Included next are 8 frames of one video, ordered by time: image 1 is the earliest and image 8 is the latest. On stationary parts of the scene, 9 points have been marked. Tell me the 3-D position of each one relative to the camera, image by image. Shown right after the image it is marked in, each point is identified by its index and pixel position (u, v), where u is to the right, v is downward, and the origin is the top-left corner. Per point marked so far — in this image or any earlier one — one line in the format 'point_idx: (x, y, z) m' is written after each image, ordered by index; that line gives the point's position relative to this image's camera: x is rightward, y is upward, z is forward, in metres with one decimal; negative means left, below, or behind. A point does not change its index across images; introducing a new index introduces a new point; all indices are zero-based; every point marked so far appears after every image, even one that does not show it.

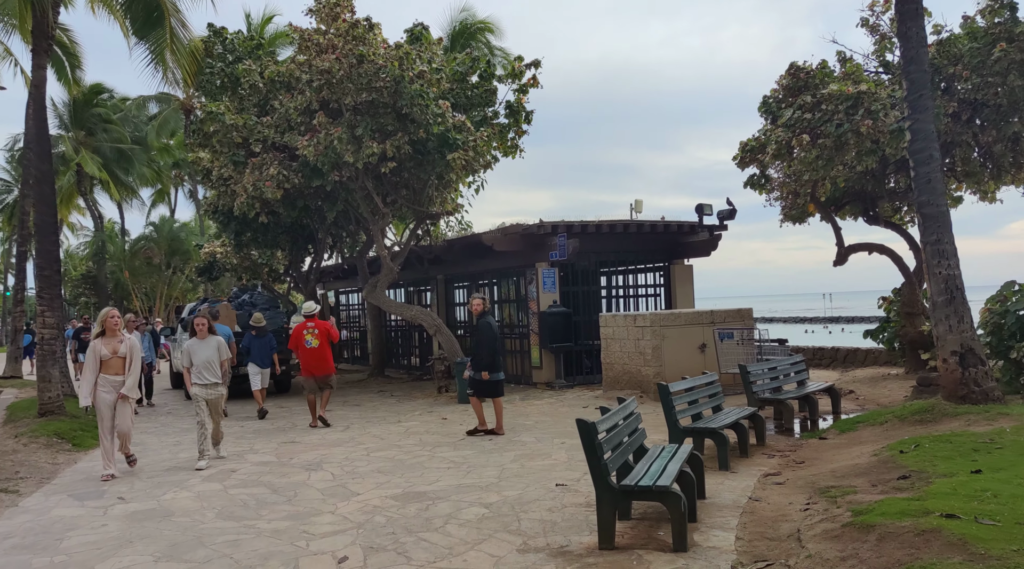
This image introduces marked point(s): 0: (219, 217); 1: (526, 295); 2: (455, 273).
0: (-6.9, +1.6, +18.9) m
1: (+0.3, -0.2, +15.8) m
2: (-1.3, +0.3, +18.3) m
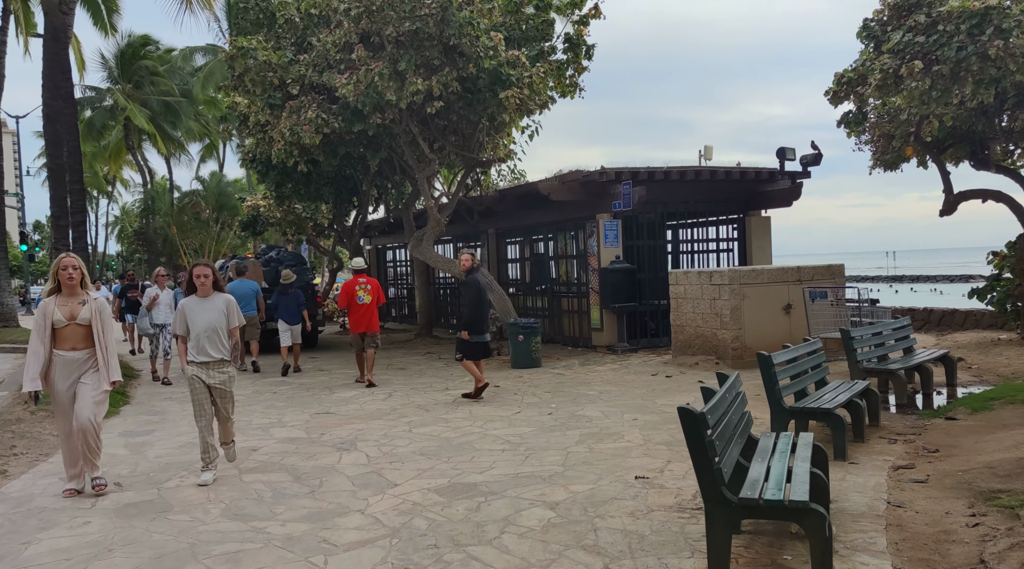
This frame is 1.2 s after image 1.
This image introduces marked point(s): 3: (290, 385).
0: (-5.7, +2.7, +17.9) m
1: (+1.3, +0.6, +14.4) m
2: (-0.1, +1.2, +16.9) m
3: (-3.1, -1.4, +11.0) m
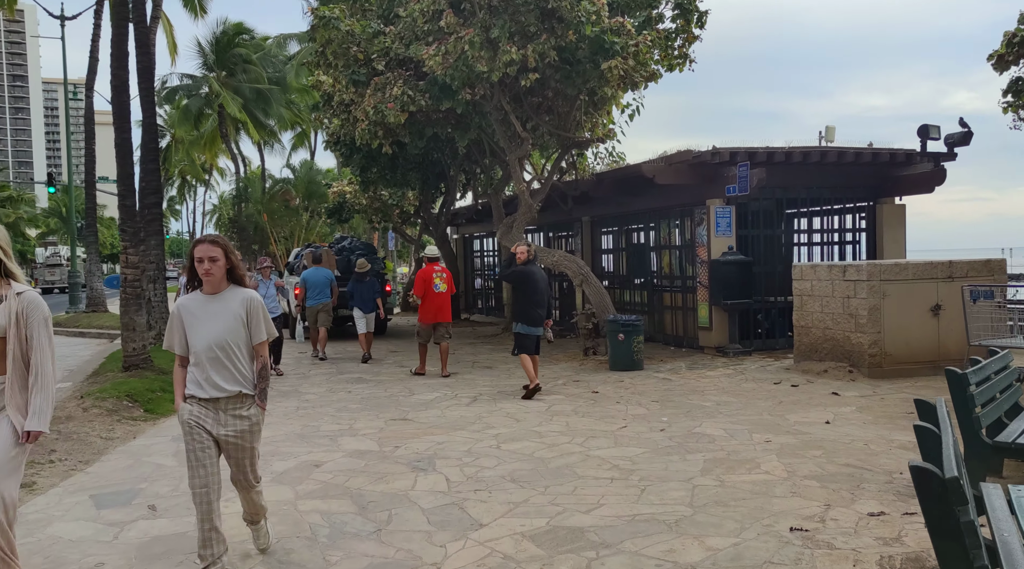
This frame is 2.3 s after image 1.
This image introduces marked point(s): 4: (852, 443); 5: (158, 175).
0: (-3.6, +2.9, +17.1) m
1: (+2.9, +0.7, +12.9) m
2: (+1.8, +1.4, +15.6) m
3: (-1.8, -1.2, +10.0) m
4: (+2.7, -1.3, +6.4) m
5: (-5.4, +1.7, +12.2) m
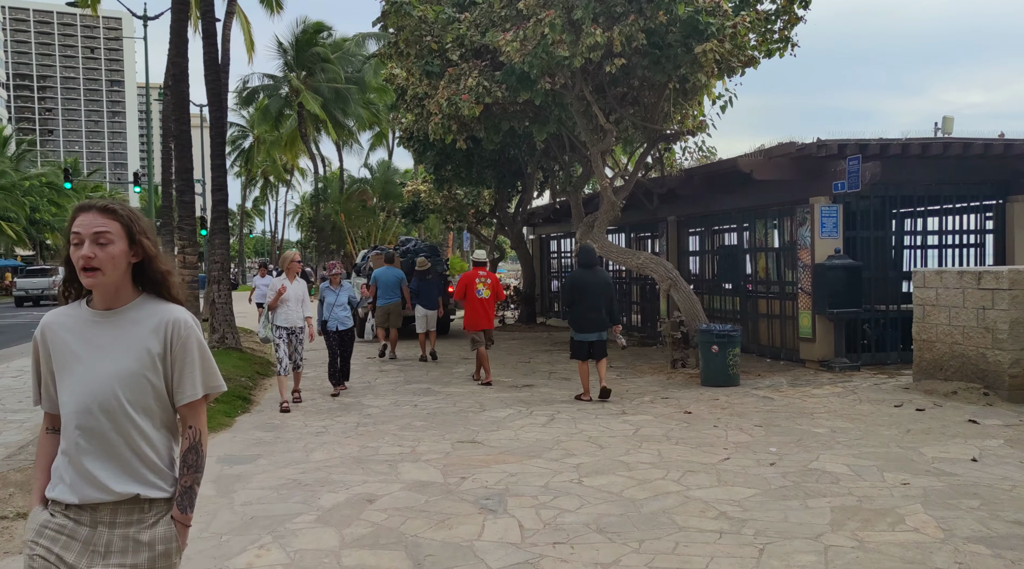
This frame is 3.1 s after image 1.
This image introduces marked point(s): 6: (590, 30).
0: (-2.0, +2.9, +16.5) m
1: (+4.1, +0.6, +11.7) m
2: (+3.3, +1.3, +14.5) m
3: (-0.9, -1.3, +9.3) m
4: (+3.3, -1.4, +5.2) m
5: (-4.2, +1.7, +11.8) m
6: (+1.0, +3.2, +10.2) m
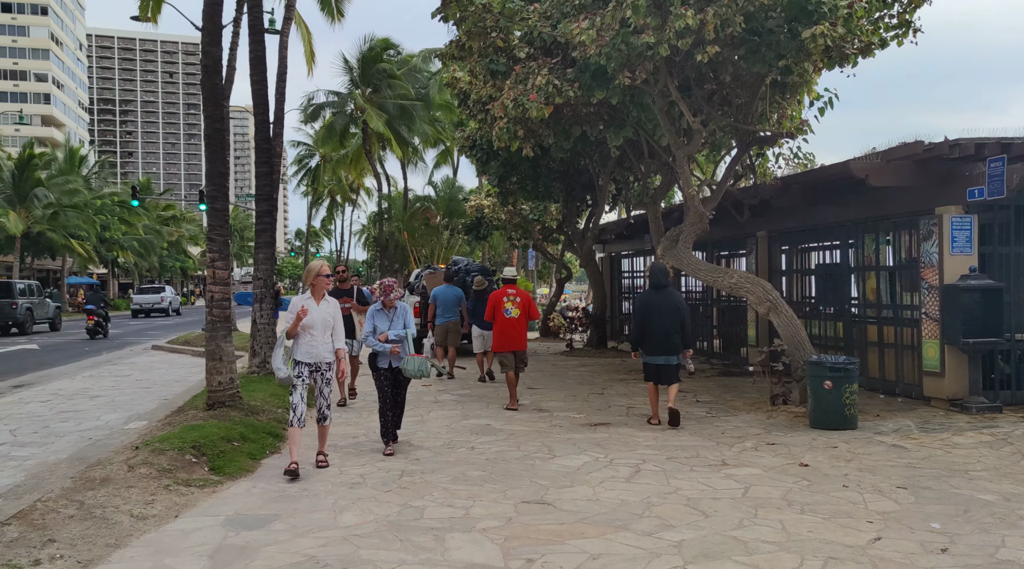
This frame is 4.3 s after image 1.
0: (-0.6, +2.5, +15.3) m
1: (+5.0, +0.3, +10.0) m
2: (+4.4, +0.9, +12.9) m
3: (-0.2, -1.5, +7.9) m
4: (+3.7, -1.5, +3.6) m
5: (-3.2, +1.4, +10.8) m
6: (+1.8, +3.0, +8.9) m
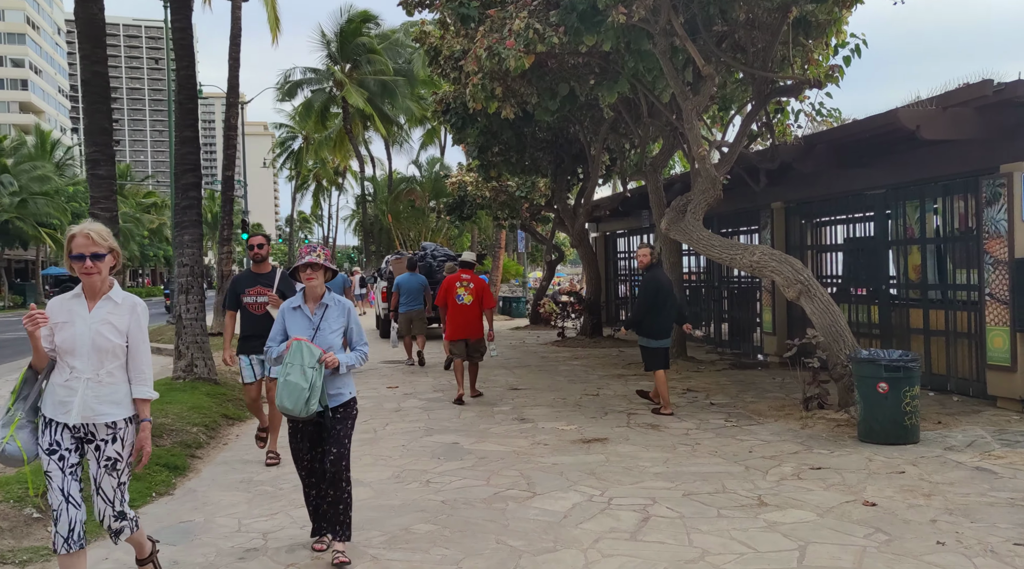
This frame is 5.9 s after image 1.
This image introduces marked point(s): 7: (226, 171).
0: (-1.0, +2.8, +13.5) m
1: (+4.8, +0.6, +8.3) m
2: (+4.1, +1.2, +11.1) m
3: (-0.4, -1.3, +6.2) m
4: (+3.5, -1.4, +1.9) m
5: (-3.5, +1.5, +9.0) m
6: (+1.5, +3.2, +7.1) m
7: (-5.5, +2.2, +15.6) m
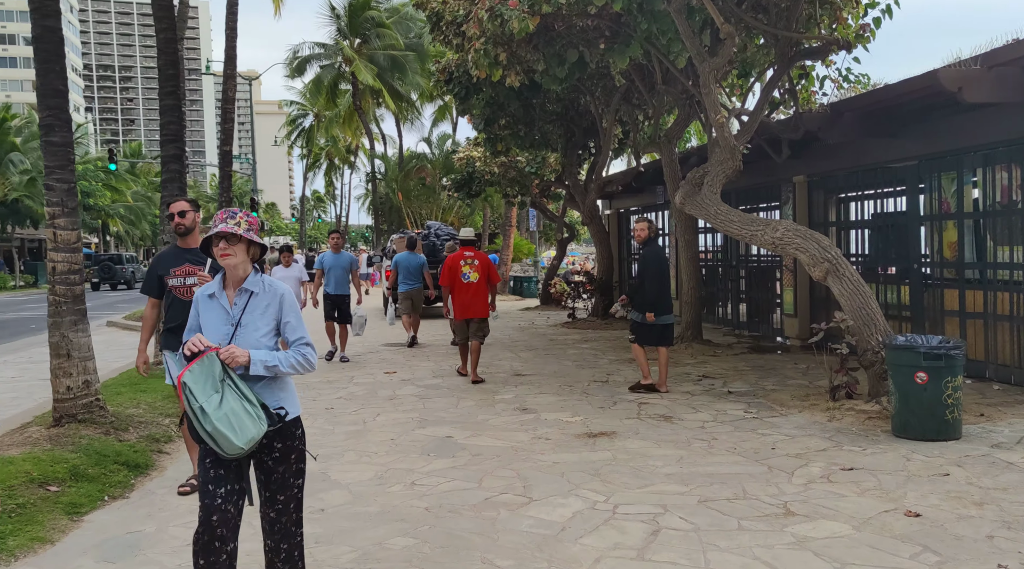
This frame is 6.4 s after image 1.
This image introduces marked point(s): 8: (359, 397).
0: (-0.9, +3.1, +12.9) m
1: (+4.8, +0.8, +7.6) m
2: (+4.2, +1.5, +10.4) m
3: (-0.4, -1.2, +5.6) m
4: (+3.4, -1.3, +1.3) m
5: (-3.5, +1.8, +8.4) m
6: (+1.5, +3.3, +6.3) m
7: (-5.4, +2.6, +15.0) m
8: (-1.5, -1.1, +8.0) m
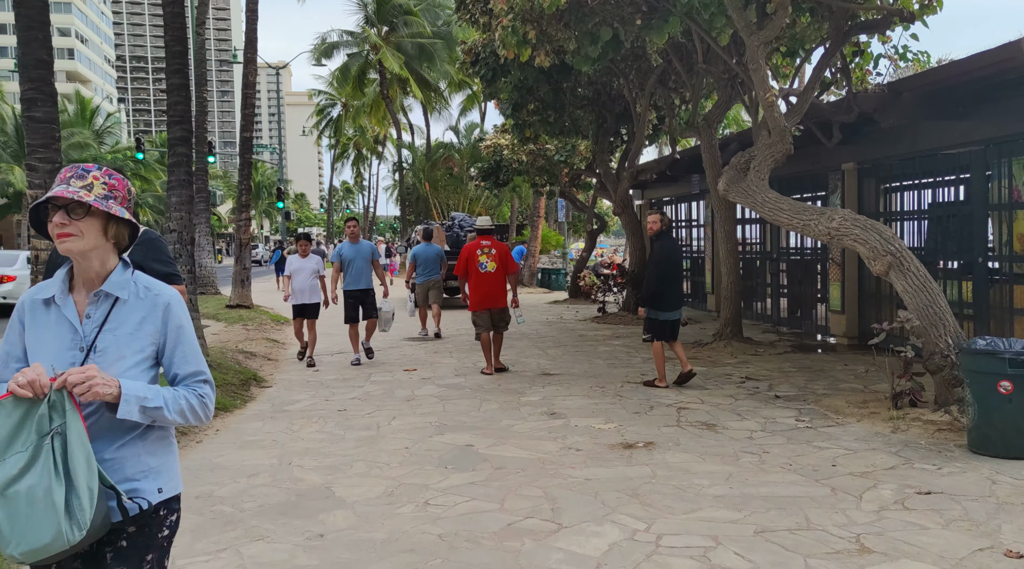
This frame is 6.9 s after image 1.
0: (-0.4, +3.2, +12.2) m
1: (+5.0, +0.8, +6.8) m
2: (+4.5, +1.6, +9.6) m
3: (-0.2, -1.2, +5.1) m
4: (+3.4, -1.4, +0.5) m
5: (-3.2, +1.9, +7.9) m
6: (+1.8, +3.4, +5.6) m
7: (-4.9, +2.8, +14.5) m
8: (-1.3, -1.0, +7.4) m
